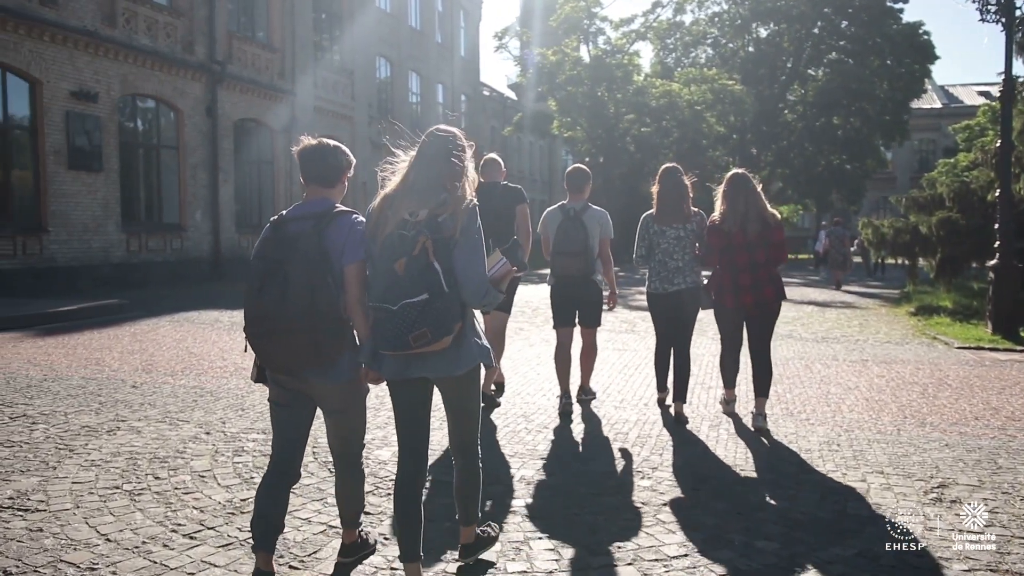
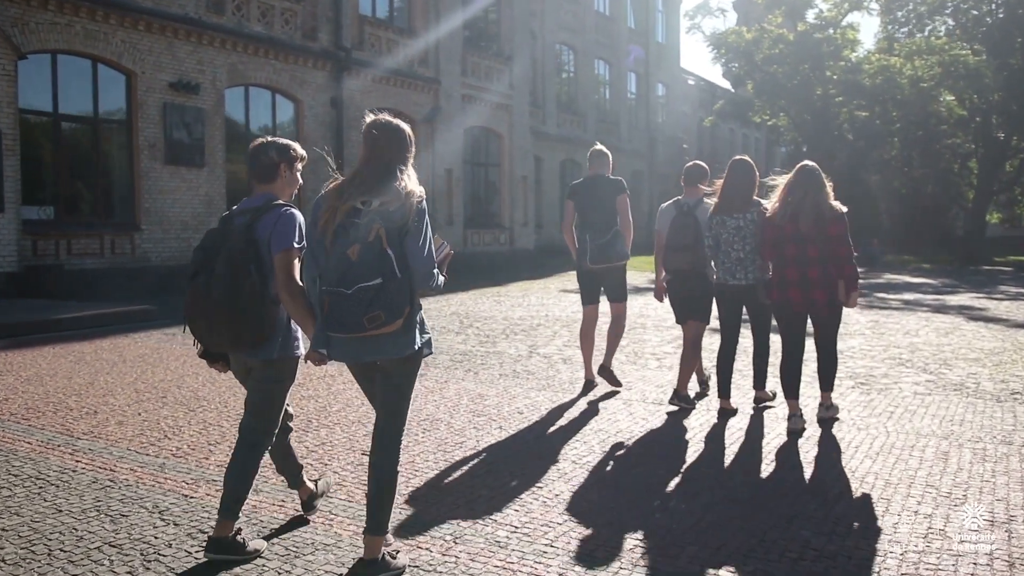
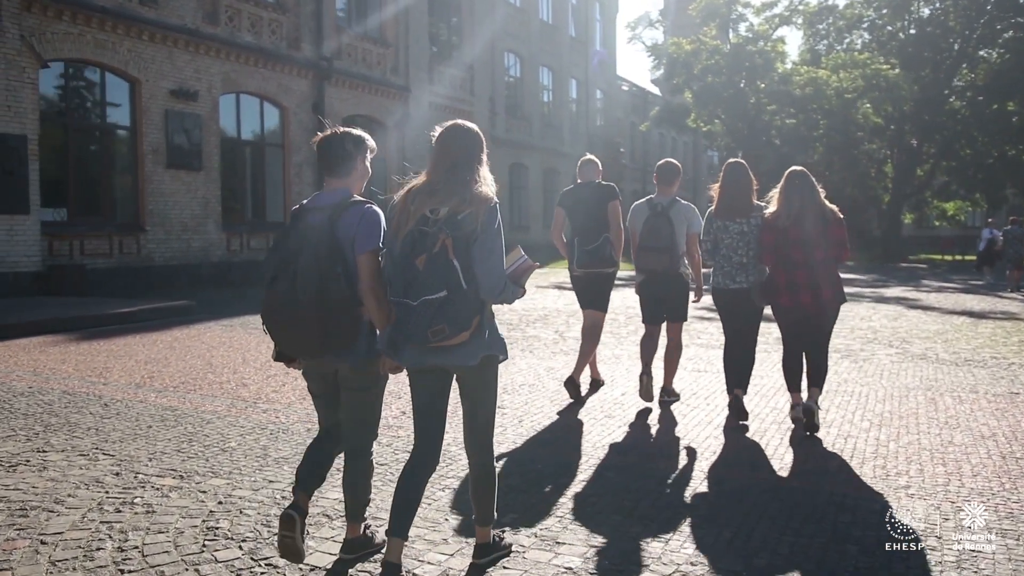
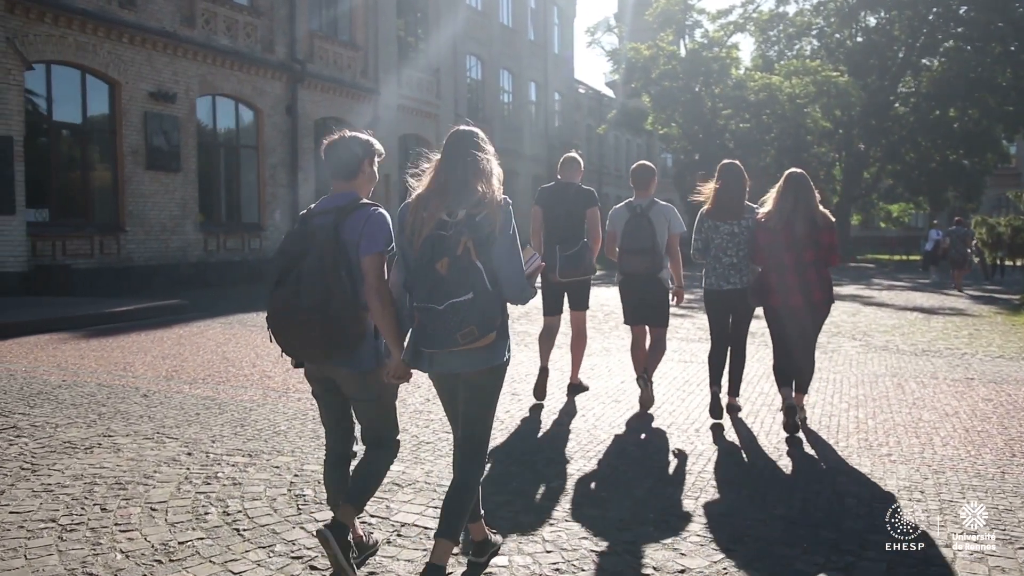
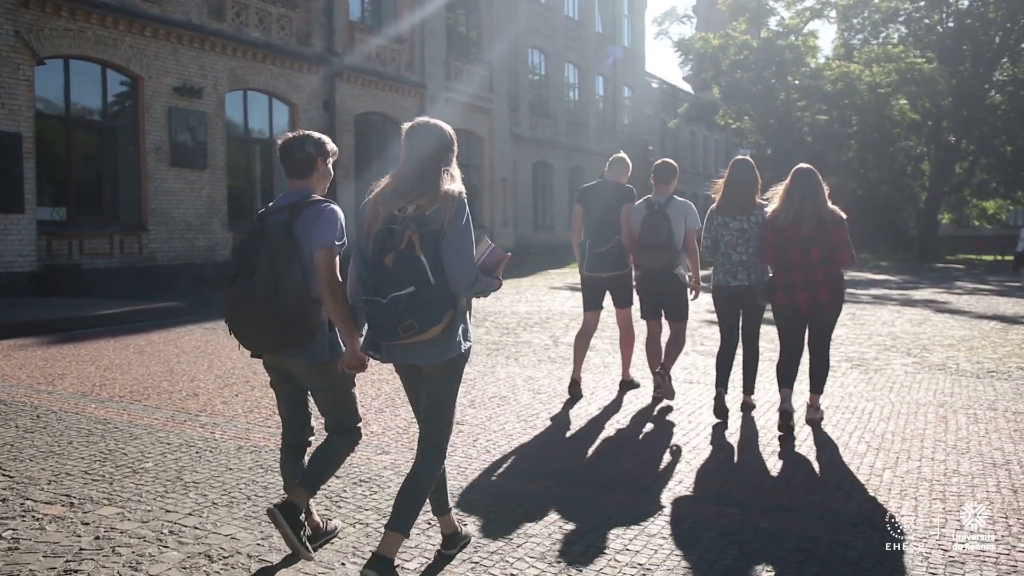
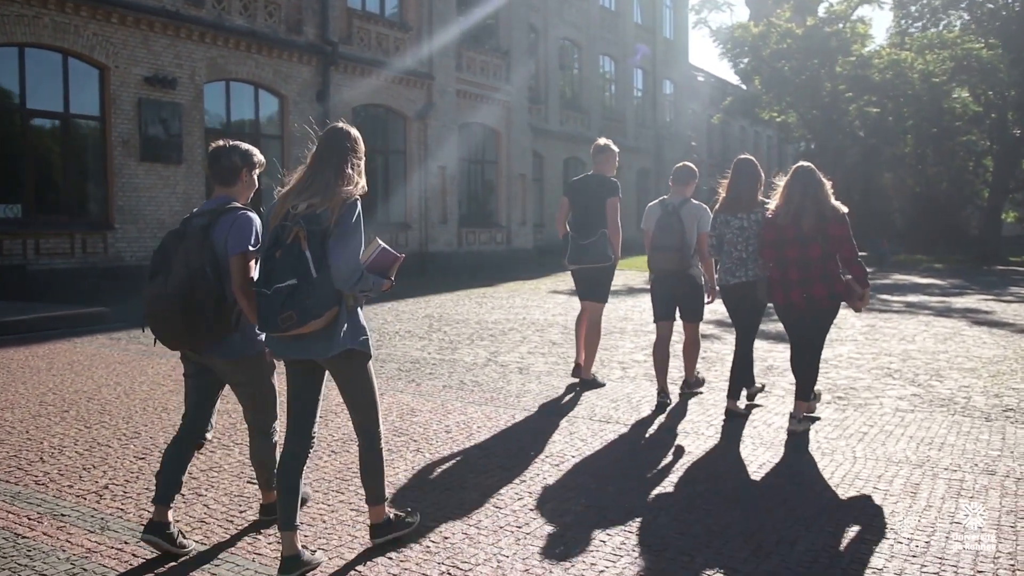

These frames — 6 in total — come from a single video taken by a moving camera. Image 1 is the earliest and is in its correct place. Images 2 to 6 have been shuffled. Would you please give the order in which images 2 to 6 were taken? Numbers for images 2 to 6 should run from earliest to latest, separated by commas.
4, 3, 5, 2, 6
